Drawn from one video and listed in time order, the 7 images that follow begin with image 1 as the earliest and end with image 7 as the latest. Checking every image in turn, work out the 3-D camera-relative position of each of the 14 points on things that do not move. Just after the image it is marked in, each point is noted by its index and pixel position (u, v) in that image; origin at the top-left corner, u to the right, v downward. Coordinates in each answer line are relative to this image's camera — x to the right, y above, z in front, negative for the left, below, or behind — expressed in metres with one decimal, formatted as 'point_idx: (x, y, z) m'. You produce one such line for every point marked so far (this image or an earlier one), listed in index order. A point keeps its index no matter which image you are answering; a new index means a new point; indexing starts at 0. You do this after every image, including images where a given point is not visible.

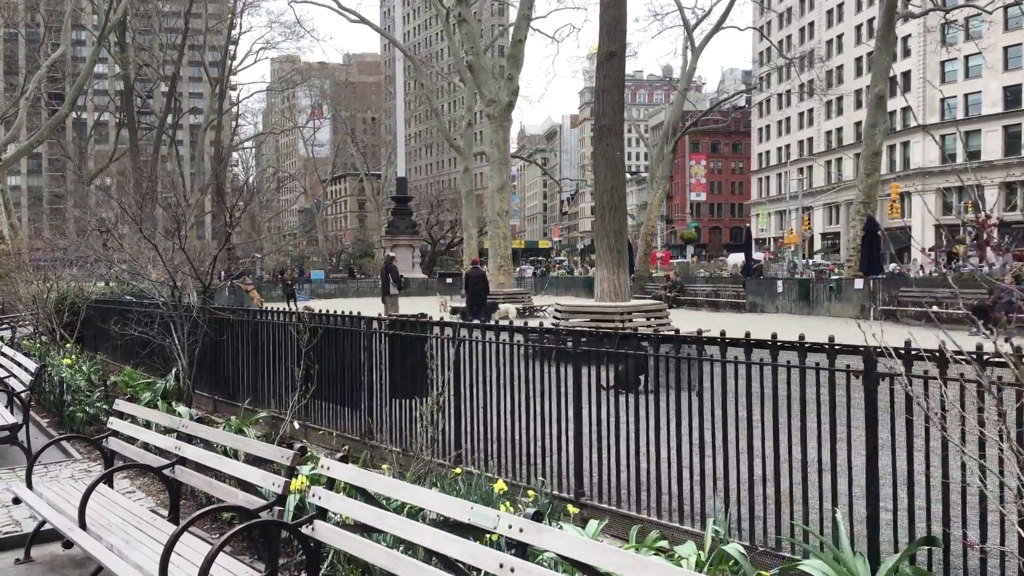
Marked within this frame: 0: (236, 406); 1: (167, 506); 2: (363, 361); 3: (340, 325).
0: (-2.6, -1.1, +7.6) m
1: (-2.3, -1.5, +5.5) m
2: (-1.1, -0.5, +6.0) m
3: (-1.3, -0.3, +6.3) m
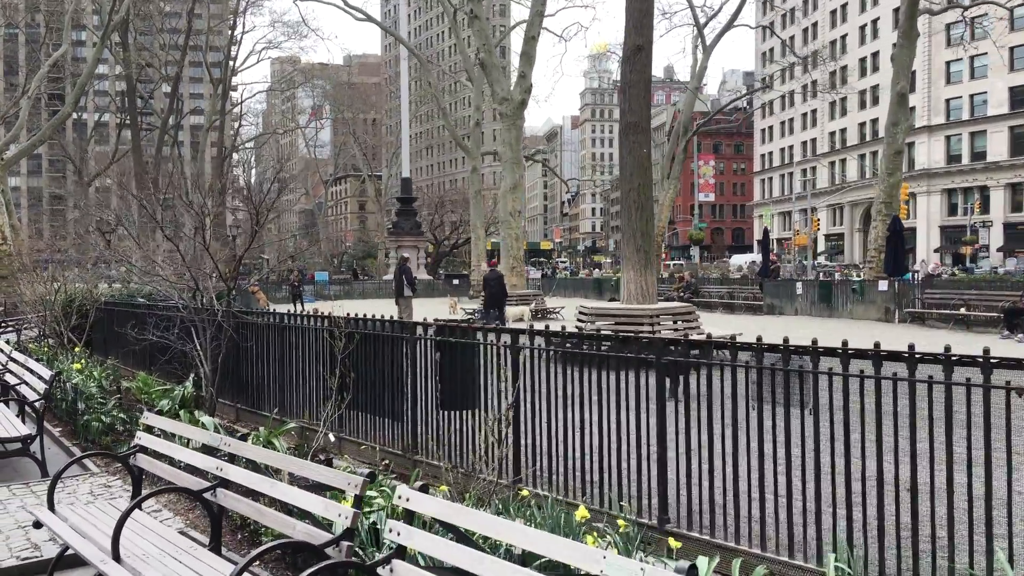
0: (-2.2, -1.1, +7.2) m
1: (-1.9, -1.5, +5.0) m
2: (-0.7, -0.6, +5.6) m
3: (-1.0, -0.3, +5.8) m
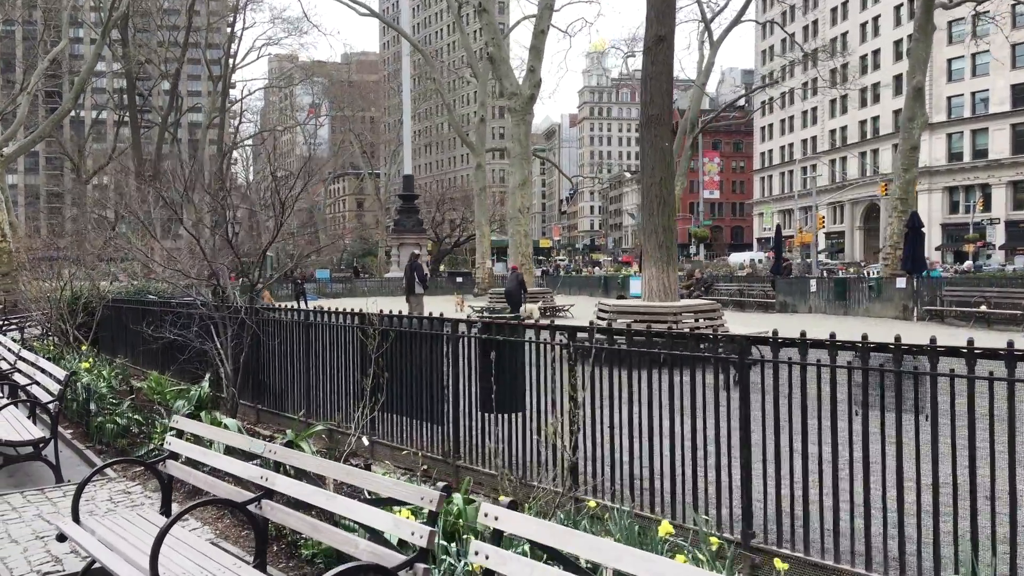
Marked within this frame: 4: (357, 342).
0: (-1.9, -1.1, +6.9) m
1: (-1.6, -1.4, +4.7) m
2: (-0.4, -0.5, +5.3) m
3: (-0.6, -0.3, +5.5) m
4: (-1.2, -0.4, +6.1) m
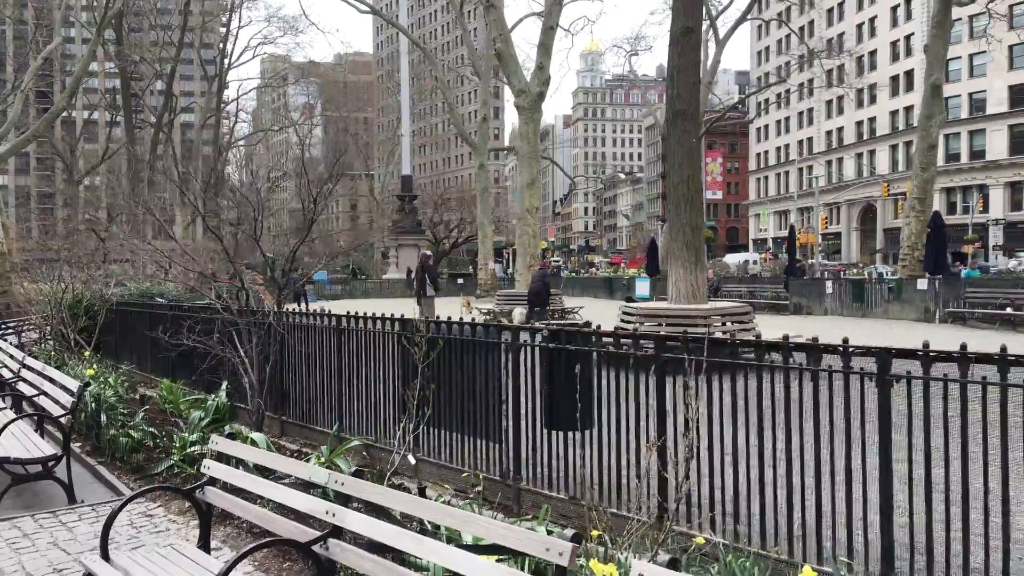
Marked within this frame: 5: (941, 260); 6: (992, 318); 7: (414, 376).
0: (-1.5, -1.1, +6.4) m
1: (-1.2, -1.5, +4.2) m
2: (0.0, -0.6, +4.8) m
3: (-0.3, -0.3, +5.0) m
4: (-0.8, -0.4, +5.6) m
5: (+9.8, +0.6, +18.5) m
6: (+9.8, -0.6, +16.7) m
7: (-0.7, -0.6, +5.4) m
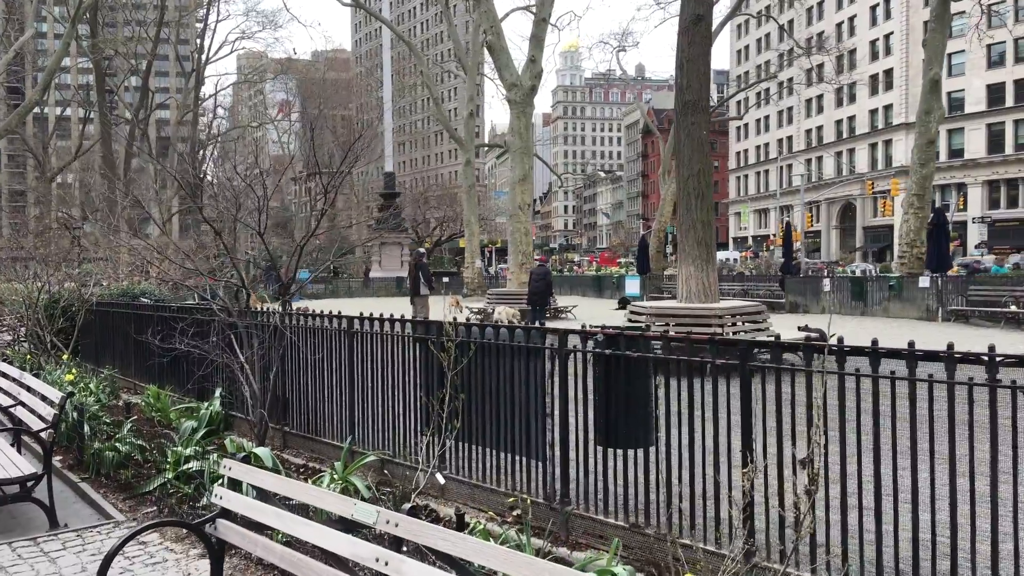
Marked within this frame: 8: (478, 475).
0: (-1.3, -1.1, +5.8) m
1: (-1.0, -1.5, +3.7) m
2: (+0.2, -0.5, +4.2) m
3: (0.0, -0.3, +4.5) m
4: (-0.6, -0.4, +5.0) m
5: (+9.7, +0.7, +18.2) m
6: (+9.7, -0.6, +16.4) m
7: (-0.4, -0.6, +4.8) m
8: (-0.2, -1.1, +4.7) m
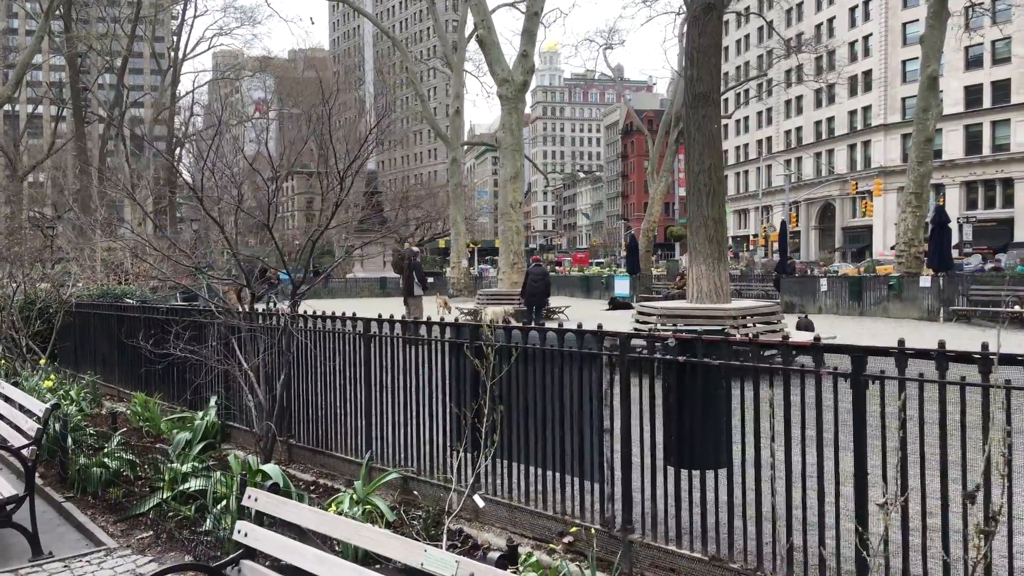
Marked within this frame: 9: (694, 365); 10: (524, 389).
0: (-1.1, -1.1, +5.3) m
1: (-0.7, -1.5, +3.1) m
2: (+0.4, -0.5, +3.8) m
3: (+0.2, -0.3, +4.0) m
4: (-0.3, -0.4, +4.5) m
5: (+9.5, +0.7, +18.0) m
6: (+9.6, -0.6, +16.2) m
7: (-0.2, -0.6, +4.3) m
8: (+0.1, -1.1, +4.2) m
9: (+0.8, -0.3, +3.4) m
10: (+0.1, -0.5, +4.2) m
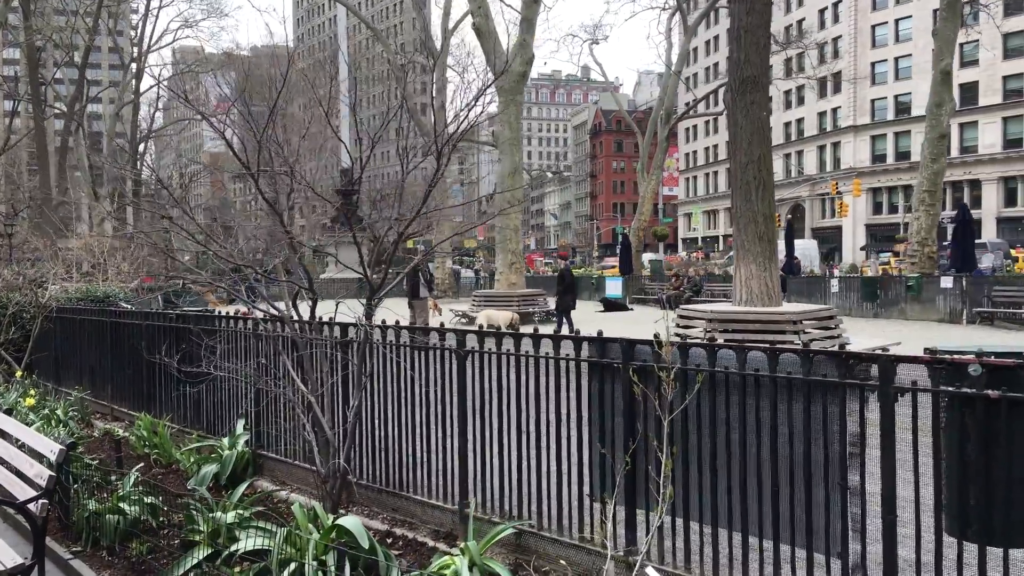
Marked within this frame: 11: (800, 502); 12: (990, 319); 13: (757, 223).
0: (-0.5, -1.1, +4.3) m
1: (0.0, -1.5, +2.1) m
2: (+1.2, -0.6, +2.8) m
3: (+0.9, -0.3, +3.0) m
4: (+0.4, -0.4, +3.5) m
5: (+9.6, +0.7, +17.4) m
6: (+9.8, -0.6, +15.6) m
7: (+0.5, -0.6, +3.4) m
8: (+0.8, -1.1, +3.2) m
9: (+1.5, -0.4, +2.5) m
10: (+0.8, -0.5, +3.2) m
11: (+1.0, -0.8, +3.0) m
12: (+9.6, -0.6, +16.4) m
13: (+3.0, +0.8, +10.2) m
